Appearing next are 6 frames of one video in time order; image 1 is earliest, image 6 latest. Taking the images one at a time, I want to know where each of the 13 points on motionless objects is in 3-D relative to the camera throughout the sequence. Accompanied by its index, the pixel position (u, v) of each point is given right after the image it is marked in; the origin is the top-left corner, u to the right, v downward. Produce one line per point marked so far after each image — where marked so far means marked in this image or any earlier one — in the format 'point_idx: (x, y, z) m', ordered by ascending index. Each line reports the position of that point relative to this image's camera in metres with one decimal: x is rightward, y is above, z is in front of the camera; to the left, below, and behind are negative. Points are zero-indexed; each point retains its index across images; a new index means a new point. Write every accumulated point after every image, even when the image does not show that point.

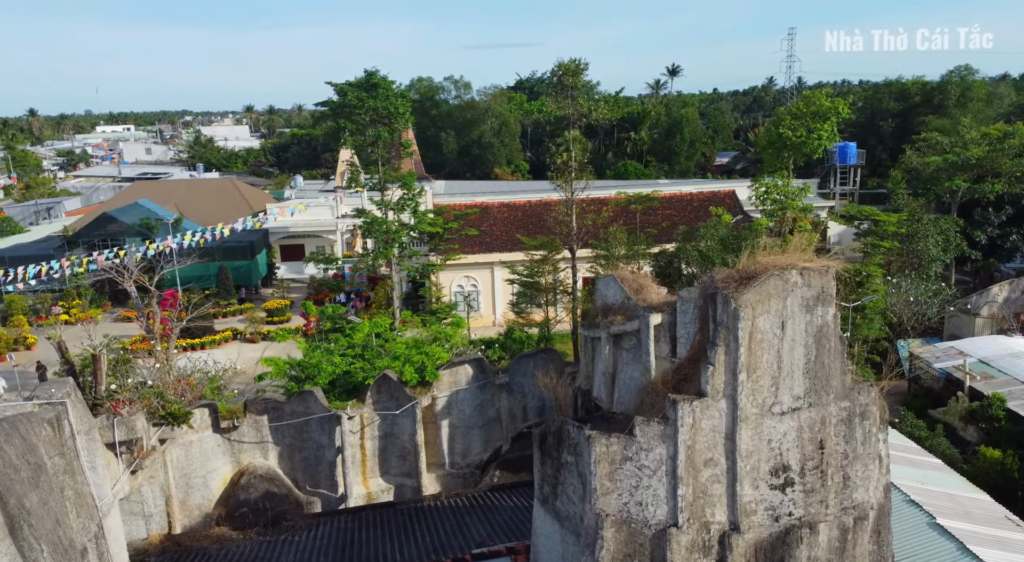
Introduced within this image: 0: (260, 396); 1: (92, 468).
0: (-3.8, -1.7, +11.6) m
1: (-4.6, -2.1, +8.1) m
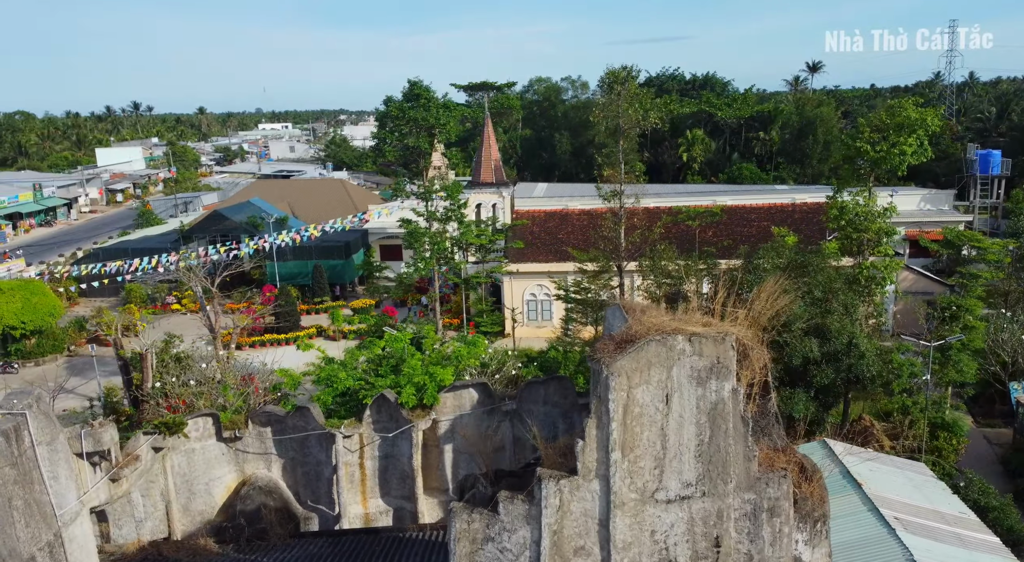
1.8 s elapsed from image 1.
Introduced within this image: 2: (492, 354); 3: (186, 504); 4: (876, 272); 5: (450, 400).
0: (-3.9, -1.9, +11.7) m
1: (-5.2, -2.3, +8.4) m
2: (-0.4, -1.5, +14.9) m
3: (-4.9, -3.4, +11.3) m
4: (+7.5, +0.2, +15.2) m
5: (-0.9, -1.8, +11.6) m
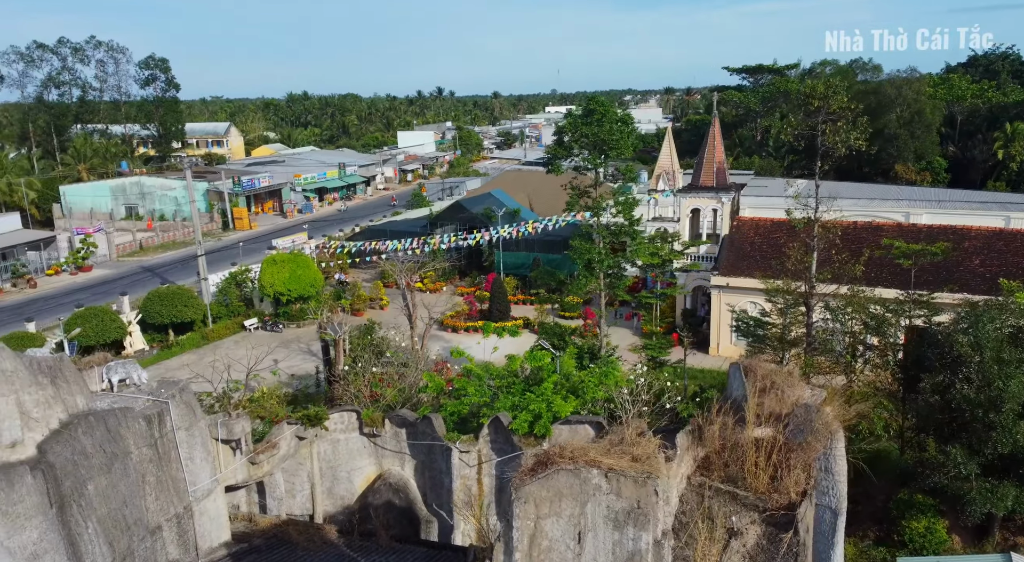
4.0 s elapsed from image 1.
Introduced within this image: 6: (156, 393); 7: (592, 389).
0: (-1.9, -2.2, +12.4) m
1: (-4.3, -2.4, +9.8) m
2: (+2.5, -2.0, +14.2) m
3: (-3.1, -3.5, +12.5) m
4: (+10.1, -1.0, +11.6) m
5: (+0.8, -2.3, +11.3) m
6: (-4.7, -1.5, +9.7) m
7: (+1.4, -1.9, +12.6) m
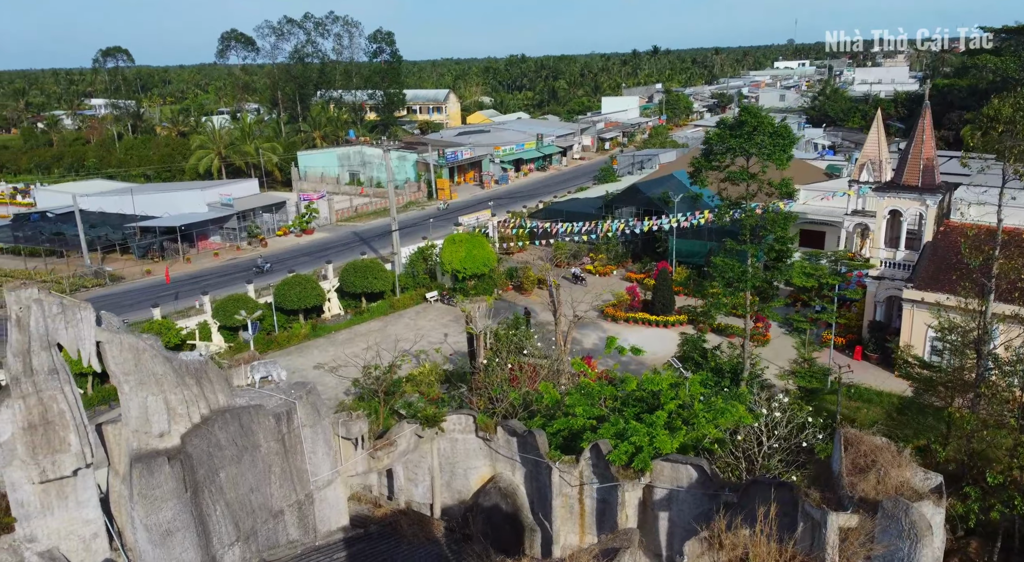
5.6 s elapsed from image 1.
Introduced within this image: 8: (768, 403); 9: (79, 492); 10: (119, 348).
0: (0.0, -2.4, +12.9) m
1: (-3.0, -2.6, +11.1) m
2: (+4.8, -2.5, +13.4) m
3: (-1.2, -3.7, +13.3) m
4: (+11.4, -2.2, +8.8) m
5: (+2.3, -2.8, +11.1) m
6: (-3.4, -1.7, +11.1) m
7: (+3.2, -2.4, +12.2) m
8: (+5.0, -2.4, +14.5) m
9: (-5.3, -2.6, +9.0) m
10: (-4.8, -0.8, +9.0) m
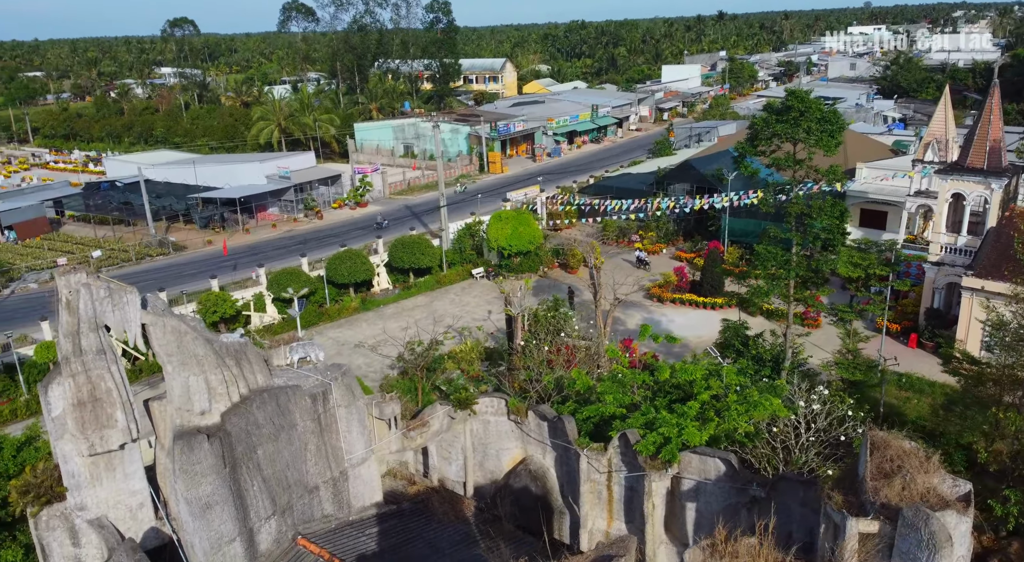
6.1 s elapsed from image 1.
0: (+0.6, -2.2, +13.0) m
1: (-2.6, -2.4, +11.5) m
2: (+5.4, -2.3, +13.2) m
3: (-0.6, -3.4, +13.6) m
4: (+11.7, -2.3, +8.1) m
5: (+2.8, -2.7, +11.1) m
6: (-2.9, -1.4, +11.4) m
7: (+3.7, -2.2, +12.1) m
8: (+5.7, -2.2, +14.2) m
9: (-5.0, -2.4, +9.5) m
10: (-4.5, -0.6, +9.5) m
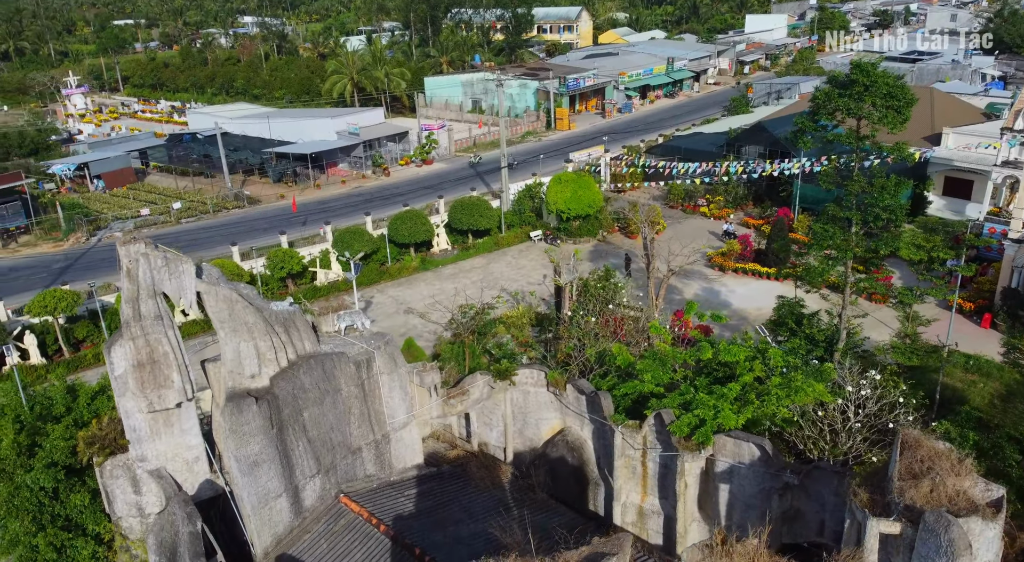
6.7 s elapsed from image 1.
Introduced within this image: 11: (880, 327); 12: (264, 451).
0: (+1.3, -1.7, +13.2) m
1: (-2.0, -1.9, +12.0) m
2: (+6.1, -2.0, +13.0) m
3: (+0.2, -2.8, +14.0) m
4: (+11.9, -2.6, +7.3) m
5: (+3.3, -2.5, +11.1) m
6: (-2.3, -1.0, +11.9) m
7: (+4.4, -1.9, +12.0) m
8: (+6.5, -1.8, +13.9) m
9: (-4.6, -2.0, +10.2) m
10: (-4.0, -0.2, +10.0) m
11: (+9.1, -1.1, +18.2) m
12: (-3.5, -2.4, +10.2) m
